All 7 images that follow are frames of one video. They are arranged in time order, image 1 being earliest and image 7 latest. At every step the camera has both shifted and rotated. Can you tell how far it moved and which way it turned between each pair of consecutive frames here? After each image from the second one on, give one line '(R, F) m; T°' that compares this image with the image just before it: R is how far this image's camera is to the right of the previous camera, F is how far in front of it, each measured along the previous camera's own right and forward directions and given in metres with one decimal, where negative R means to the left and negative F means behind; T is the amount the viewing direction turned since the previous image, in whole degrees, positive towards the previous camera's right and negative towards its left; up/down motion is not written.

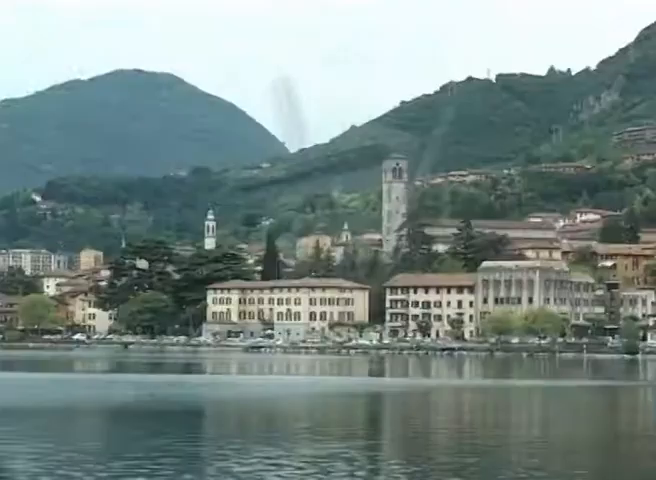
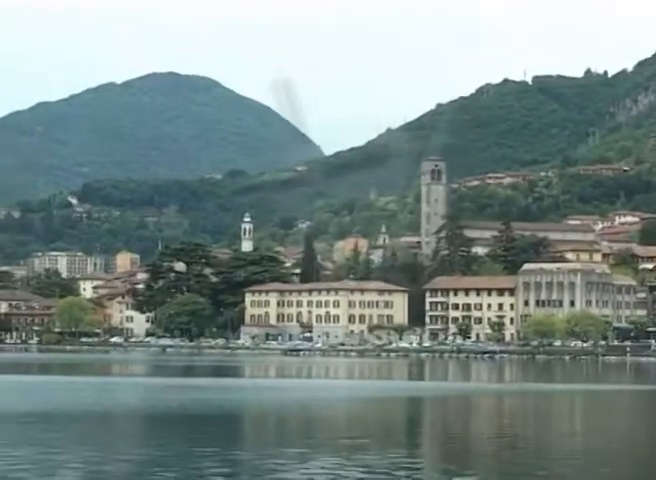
(-0.2, +0.7) m; -1°
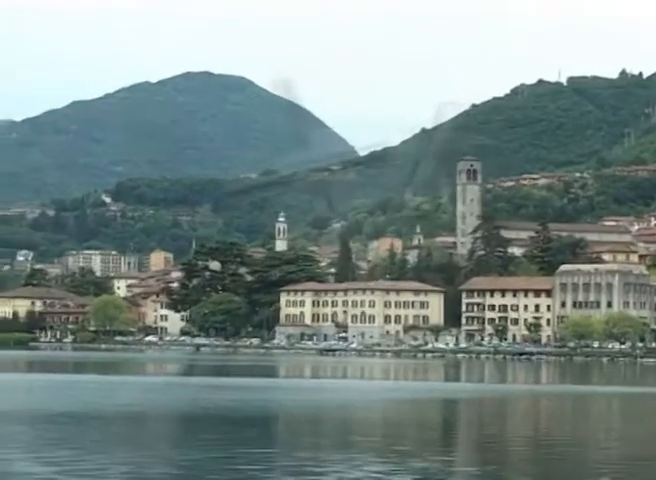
(-0.1, +0.4) m; -1°
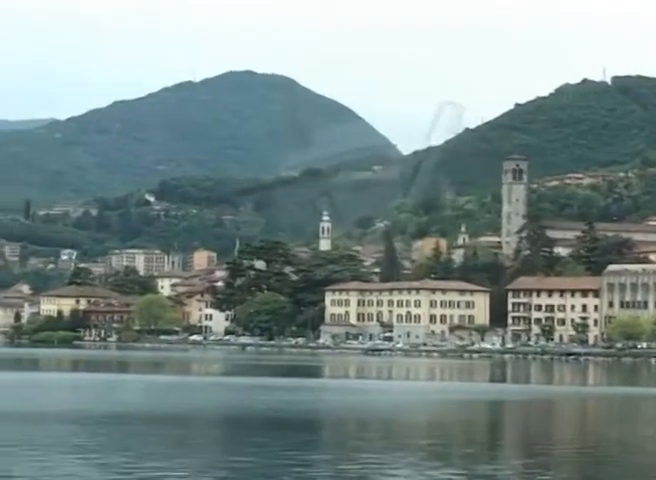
(-0.1, +0.4) m; -1°
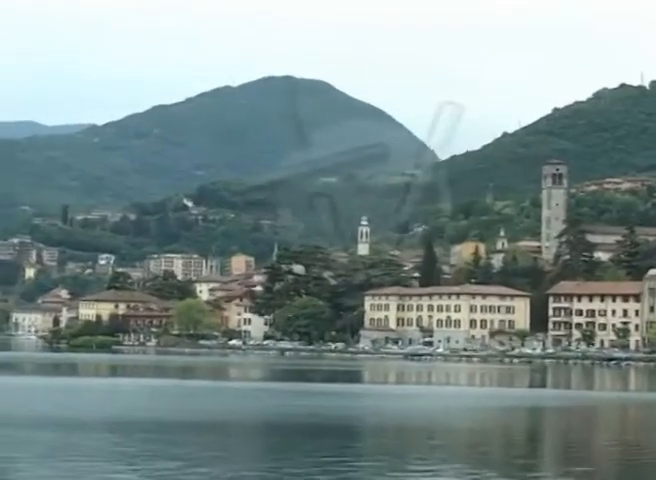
(-0.1, +0.3) m; -1°
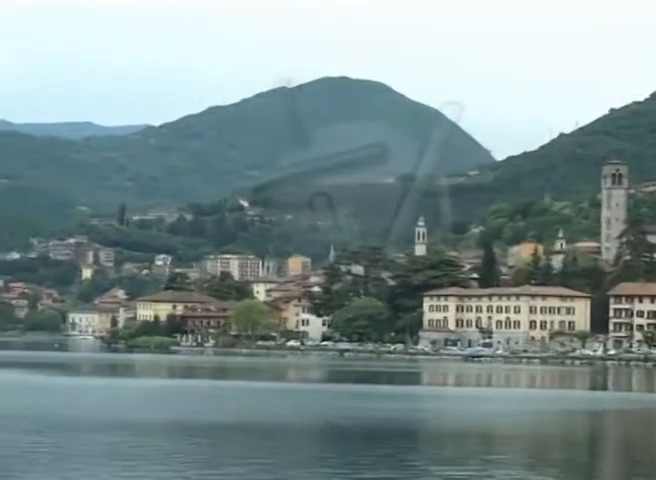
(-0.1, +0.5) m; -2°
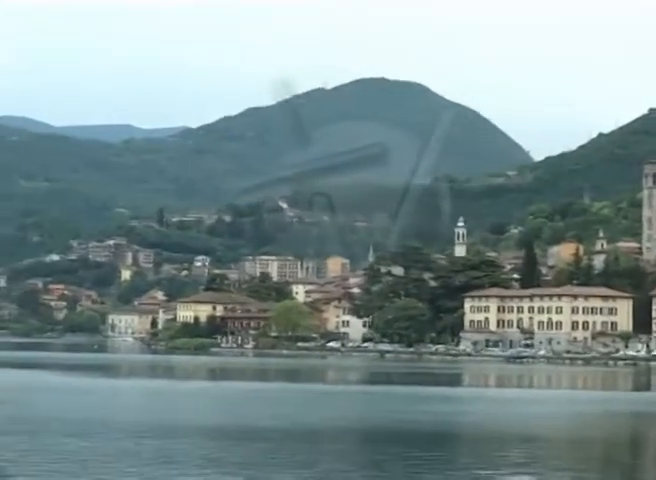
(-0.1, +0.4) m; -1°
